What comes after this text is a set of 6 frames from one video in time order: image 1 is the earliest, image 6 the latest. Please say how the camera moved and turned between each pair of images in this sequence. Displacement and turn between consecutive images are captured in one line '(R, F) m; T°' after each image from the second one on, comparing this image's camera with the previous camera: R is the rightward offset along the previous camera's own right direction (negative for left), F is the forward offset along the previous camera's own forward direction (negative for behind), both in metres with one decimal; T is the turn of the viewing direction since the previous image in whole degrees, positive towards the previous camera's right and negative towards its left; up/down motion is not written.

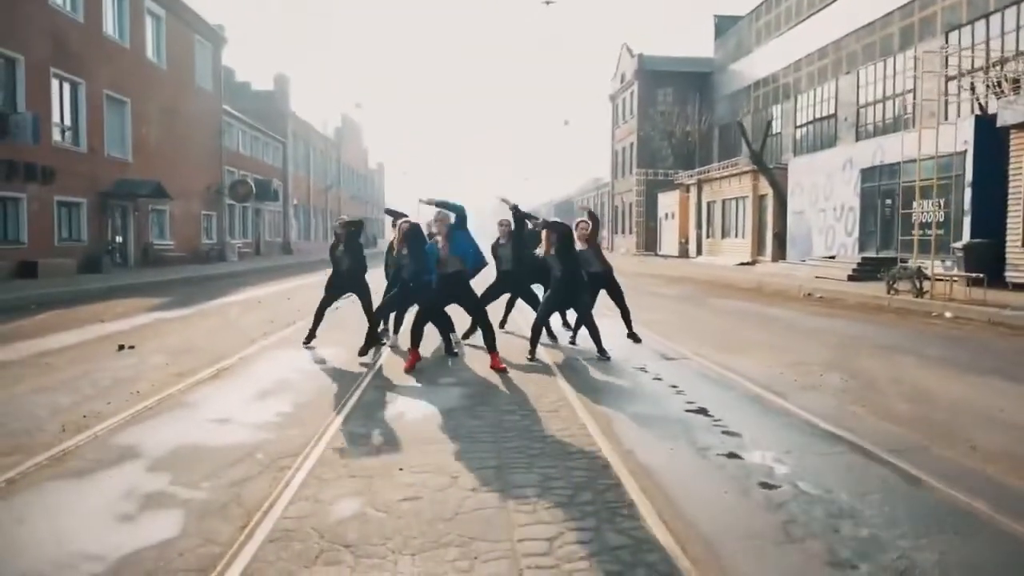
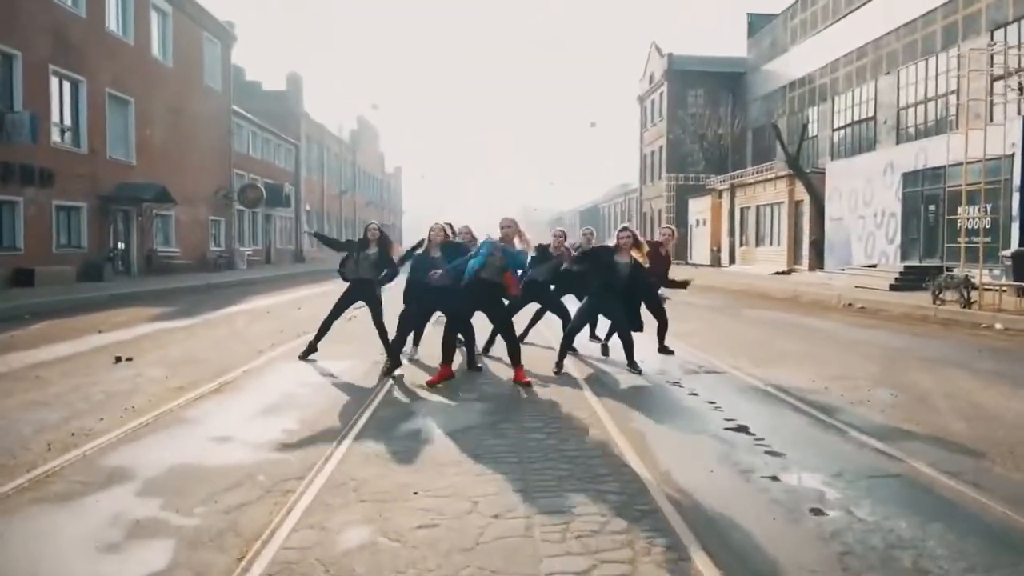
(0.0, +1.0) m; -2°
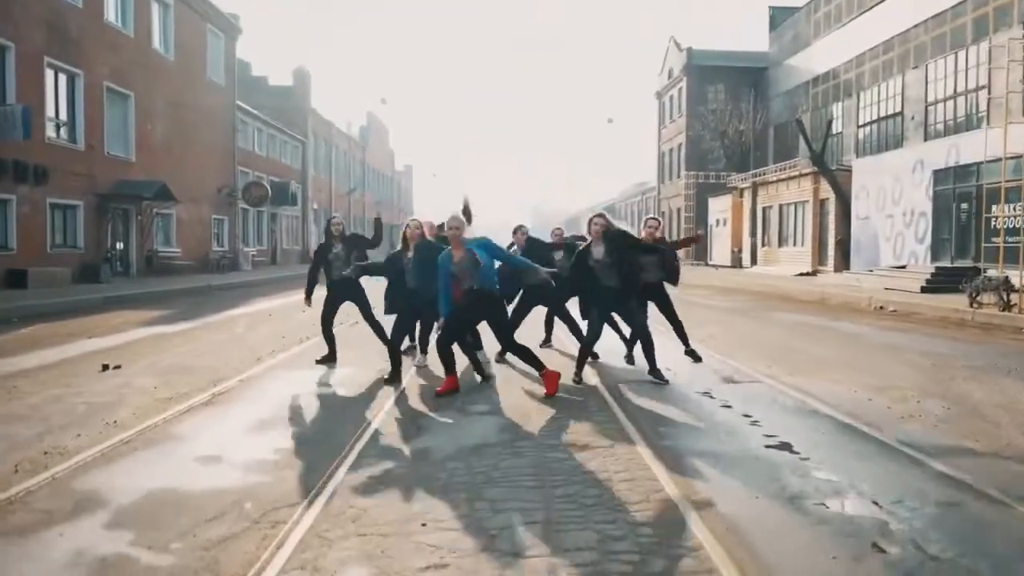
(-0.1, +0.7) m; -1°
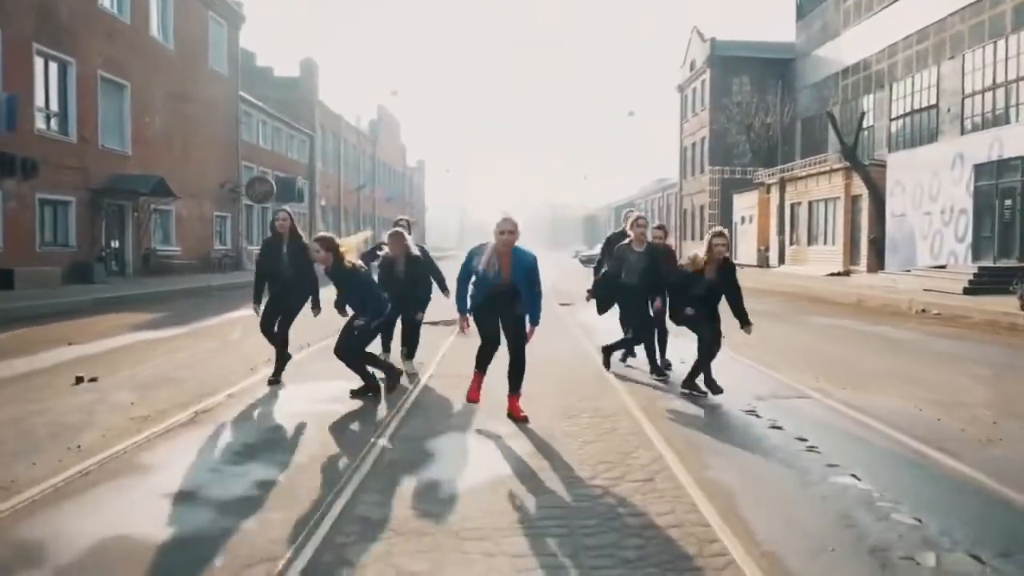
(-0.1, +0.9) m; -1°
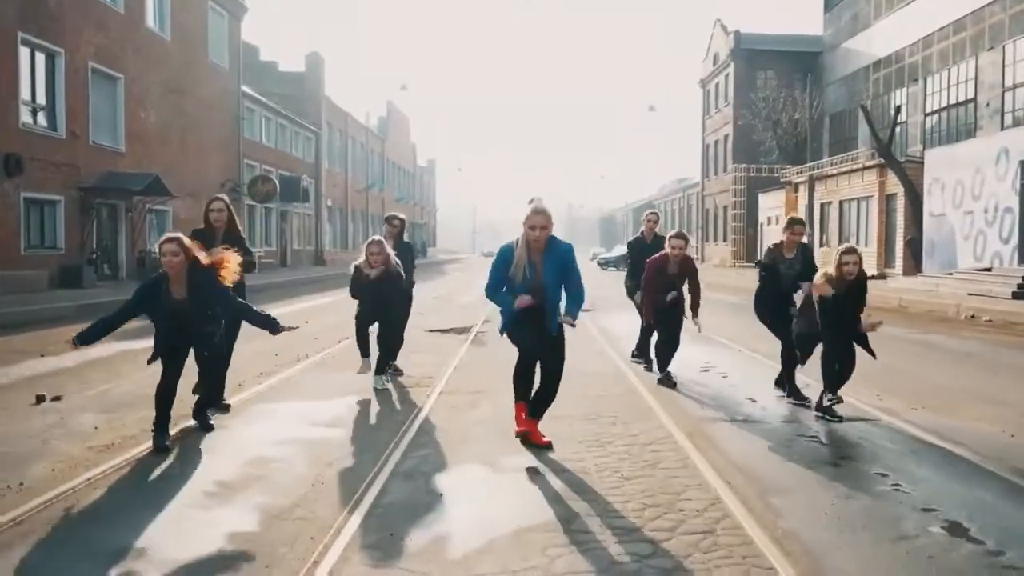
(-0.1, +0.9) m; -1°
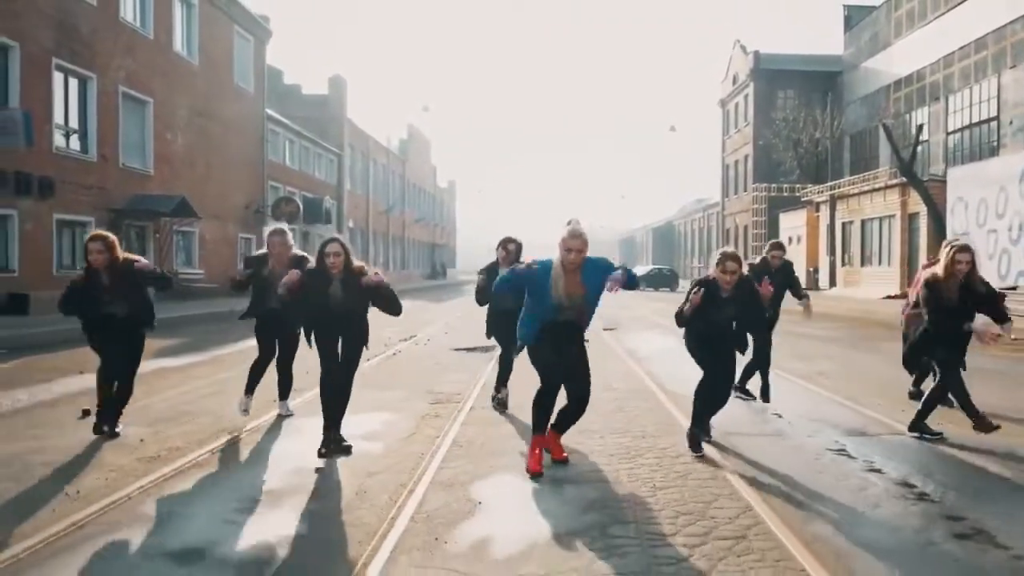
(-0.1, -0.1) m; -1°
